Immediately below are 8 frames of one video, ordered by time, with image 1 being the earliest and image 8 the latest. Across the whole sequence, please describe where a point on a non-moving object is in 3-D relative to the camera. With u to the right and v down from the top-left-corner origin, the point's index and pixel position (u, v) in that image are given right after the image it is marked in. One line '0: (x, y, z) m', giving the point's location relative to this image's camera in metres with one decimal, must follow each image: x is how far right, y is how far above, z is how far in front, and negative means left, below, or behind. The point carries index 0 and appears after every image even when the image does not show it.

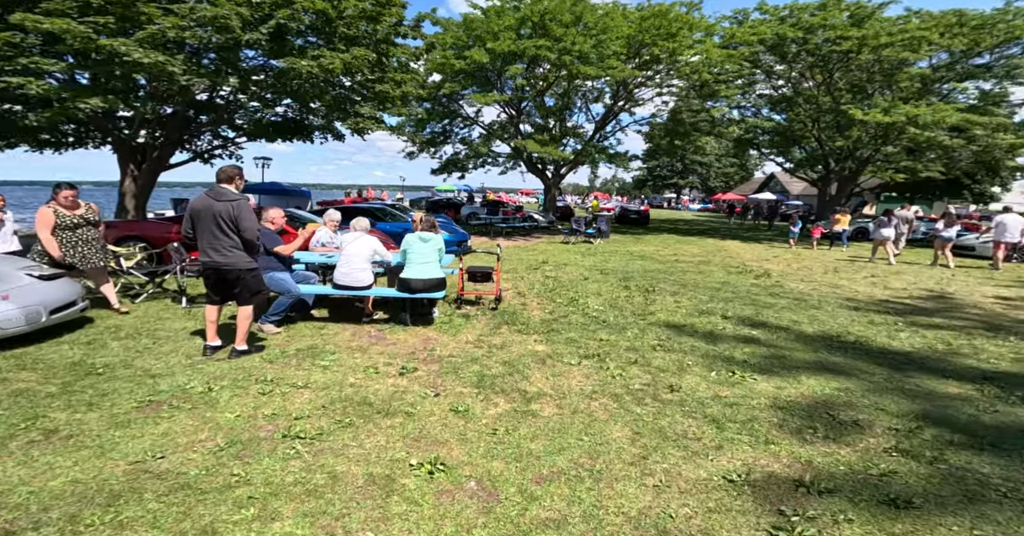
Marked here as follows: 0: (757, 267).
0: (+6.2, +0.1, +13.4) m
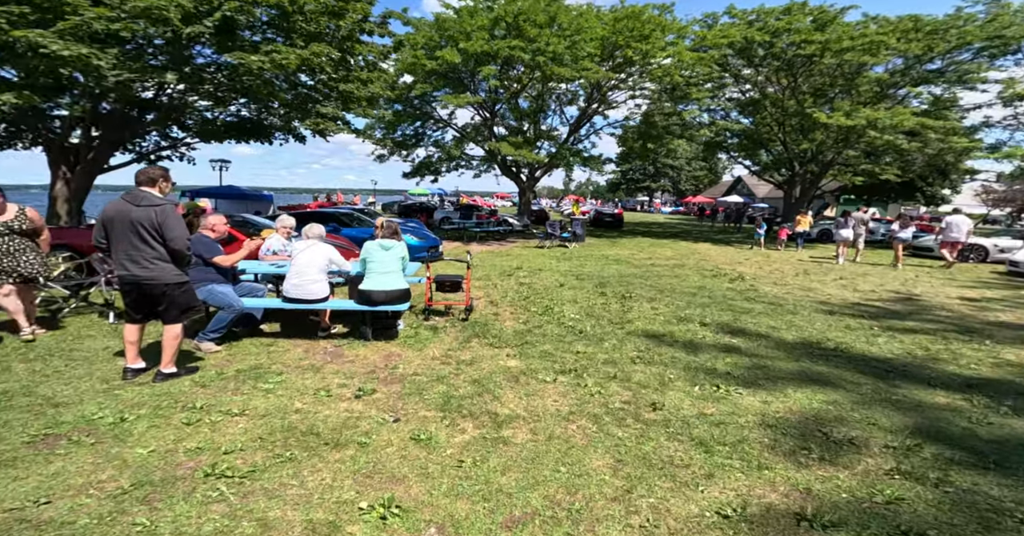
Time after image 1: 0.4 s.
0: (+5.5, 0.0, +13.2) m
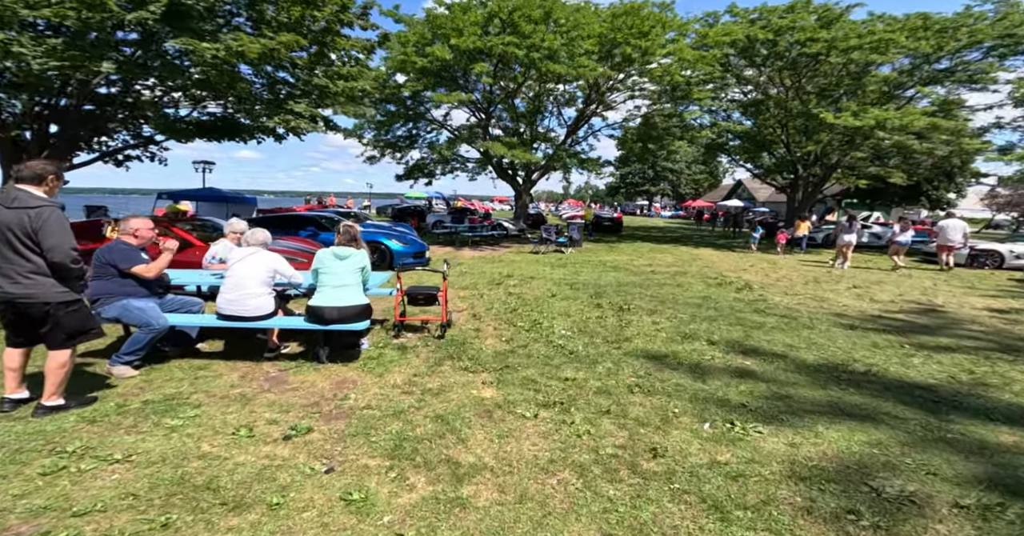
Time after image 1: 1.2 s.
0: (+5.2, -0.2, +12.2) m
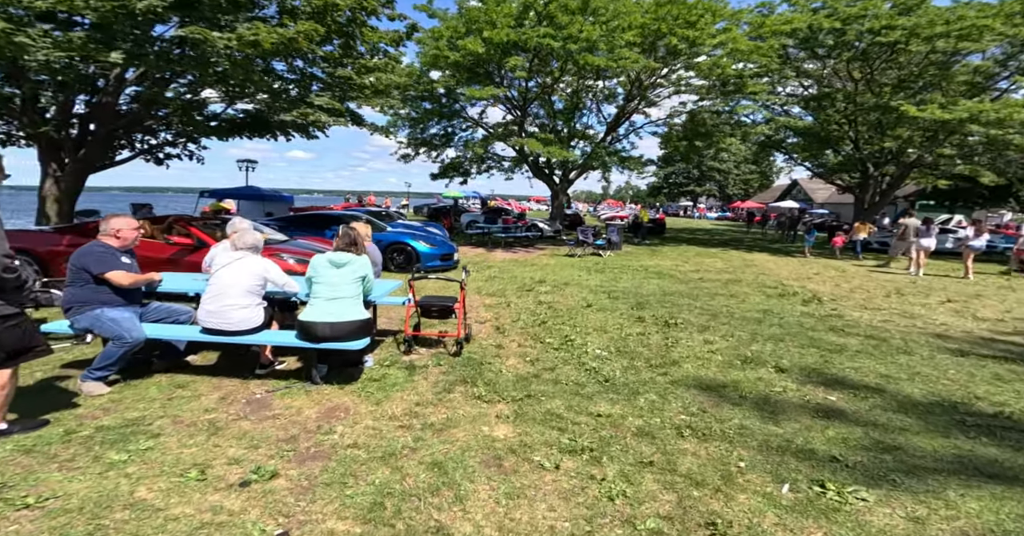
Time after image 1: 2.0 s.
0: (+5.9, -0.4, +10.8) m
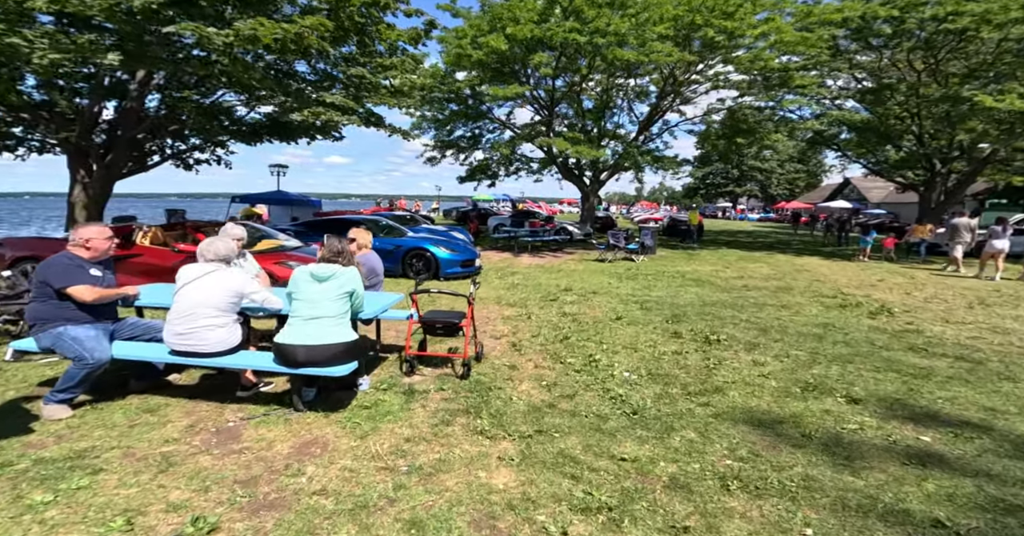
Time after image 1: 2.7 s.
0: (+6.4, -0.5, +9.5) m
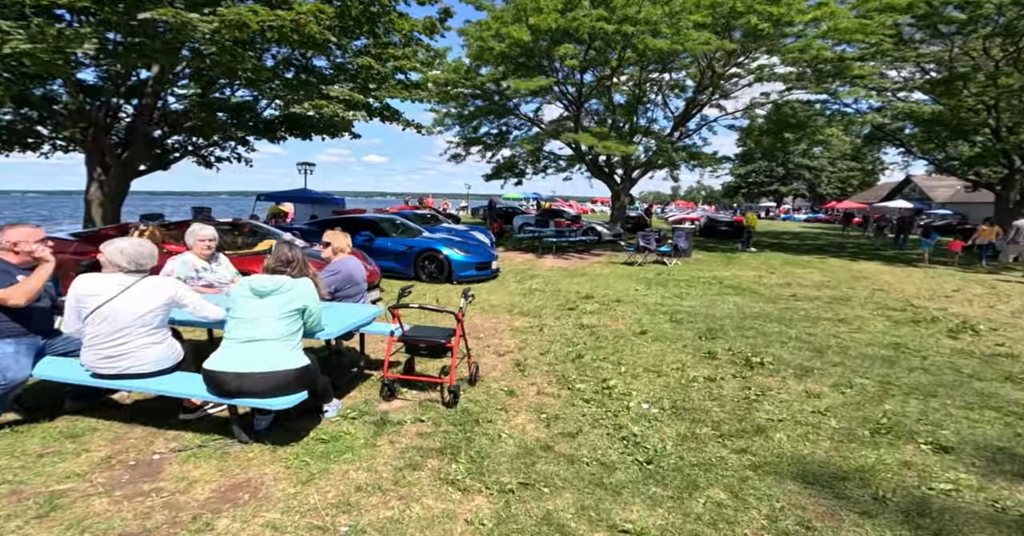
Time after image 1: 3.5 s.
0: (+6.6, -0.7, +8.2) m
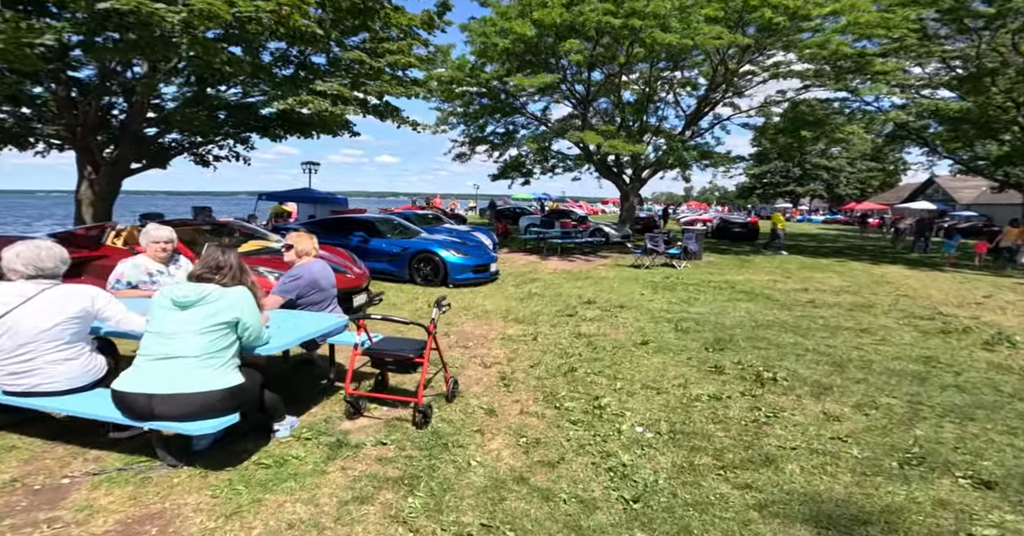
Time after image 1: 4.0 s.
0: (+6.5, -0.7, +7.6) m
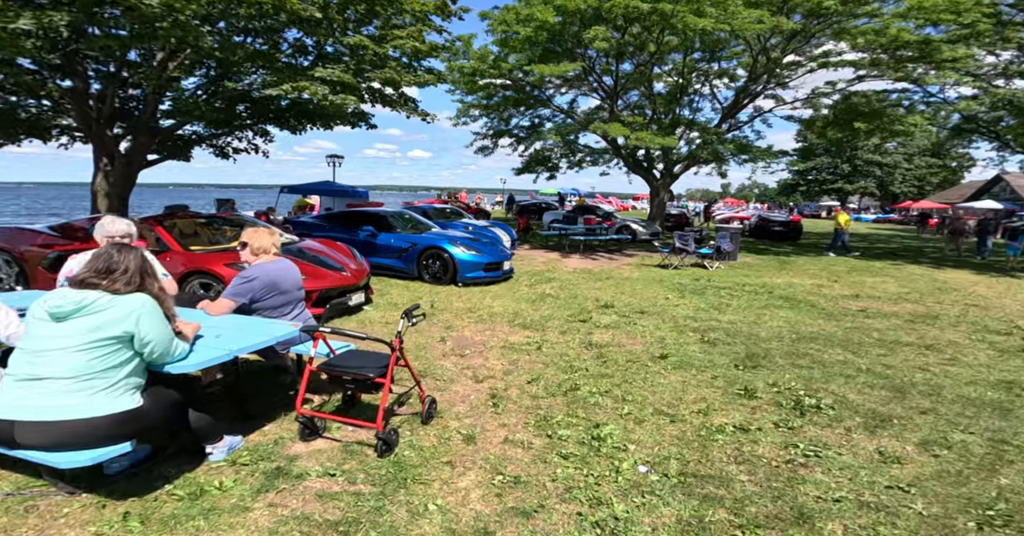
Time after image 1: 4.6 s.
0: (+6.6, -0.8, +6.5) m
